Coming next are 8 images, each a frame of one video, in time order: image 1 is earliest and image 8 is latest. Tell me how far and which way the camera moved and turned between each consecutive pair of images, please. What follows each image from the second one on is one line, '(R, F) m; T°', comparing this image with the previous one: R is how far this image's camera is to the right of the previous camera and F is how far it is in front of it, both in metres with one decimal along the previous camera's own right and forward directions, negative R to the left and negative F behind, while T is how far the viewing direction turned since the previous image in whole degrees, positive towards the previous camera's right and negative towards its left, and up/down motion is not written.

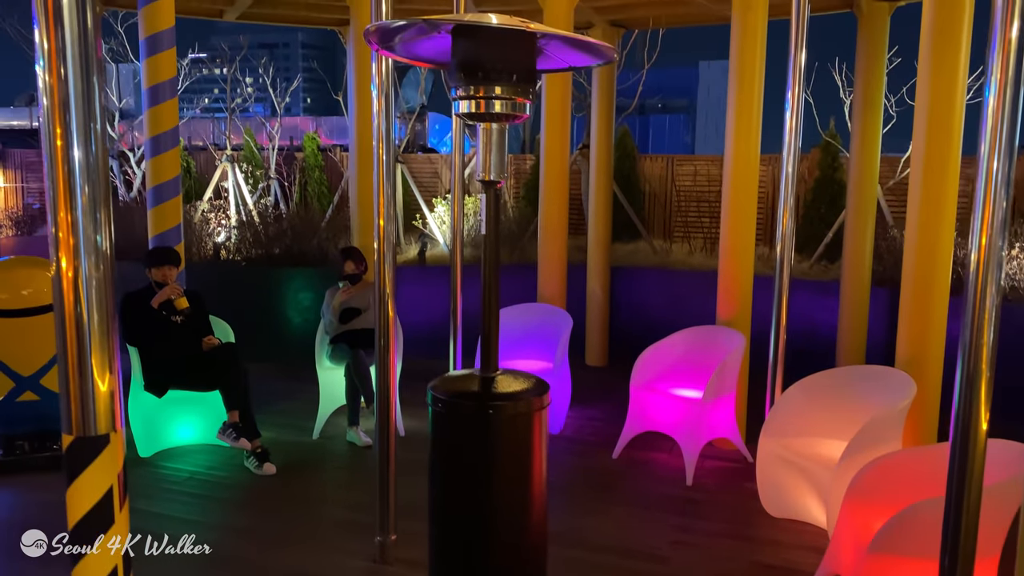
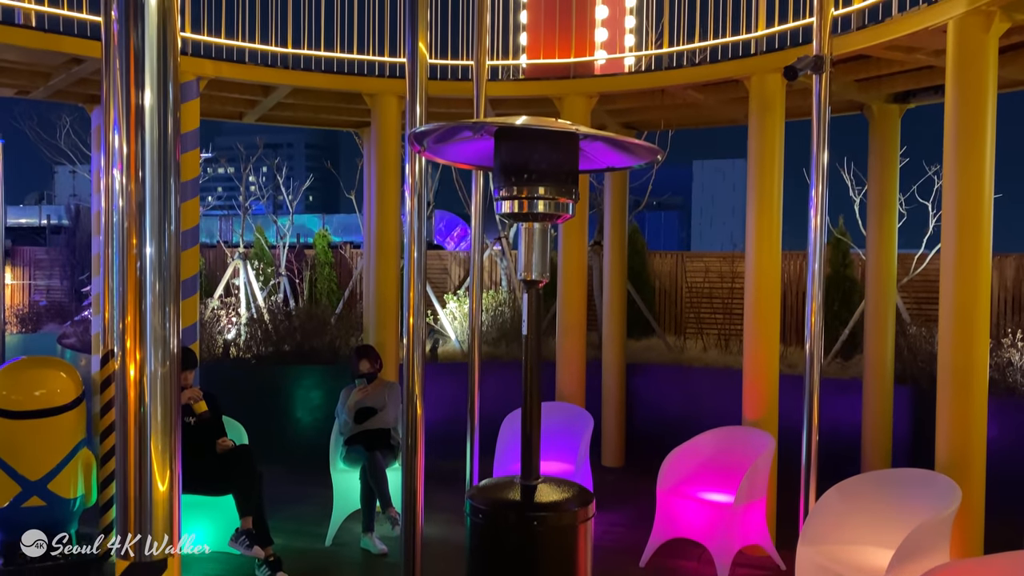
(-0.3, +0.1) m; 0°
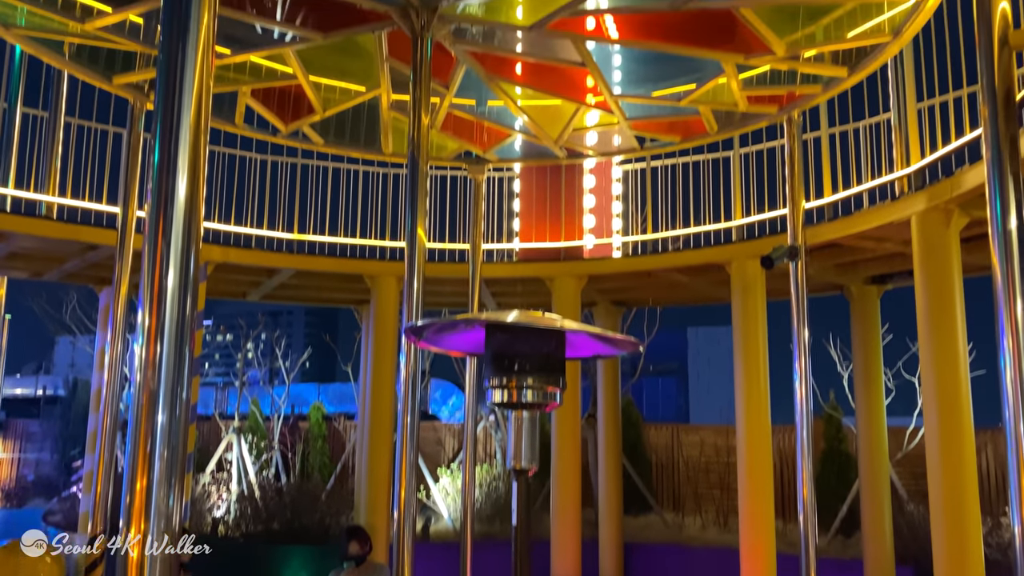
(0.0, -0.3) m; 0°
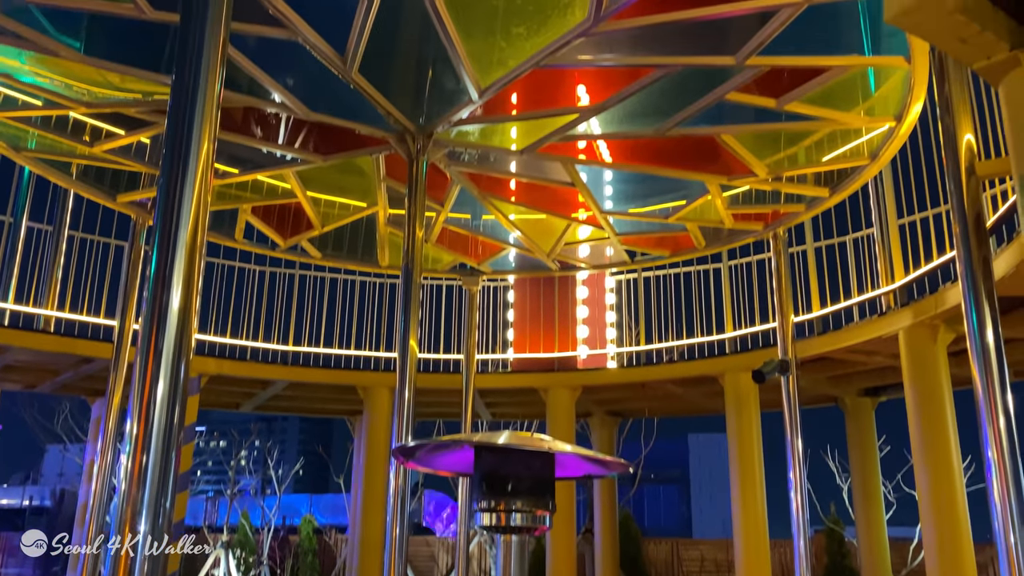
(+0.1, -0.1) m; 0°
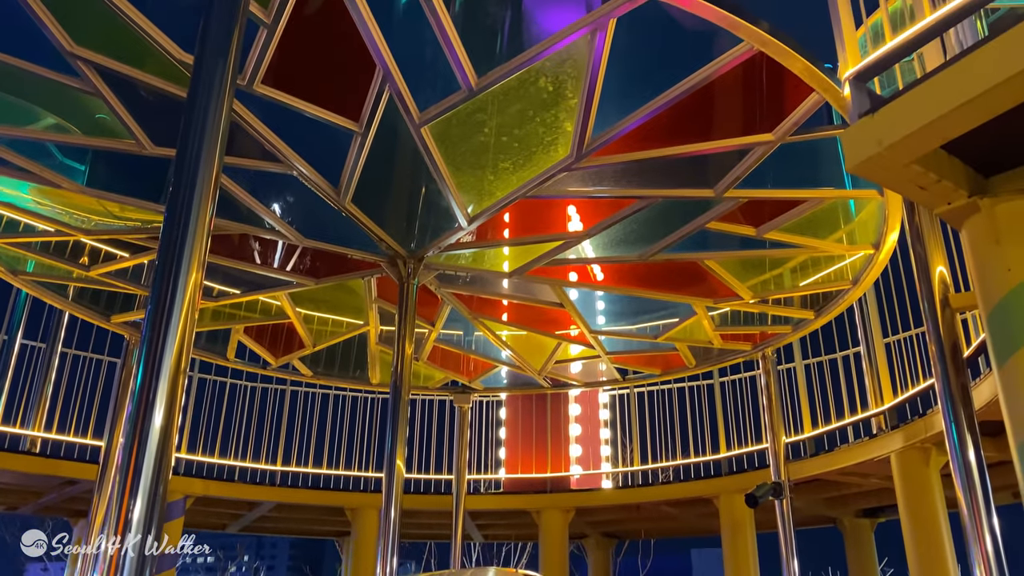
(+0.1, -0.1) m; 0°
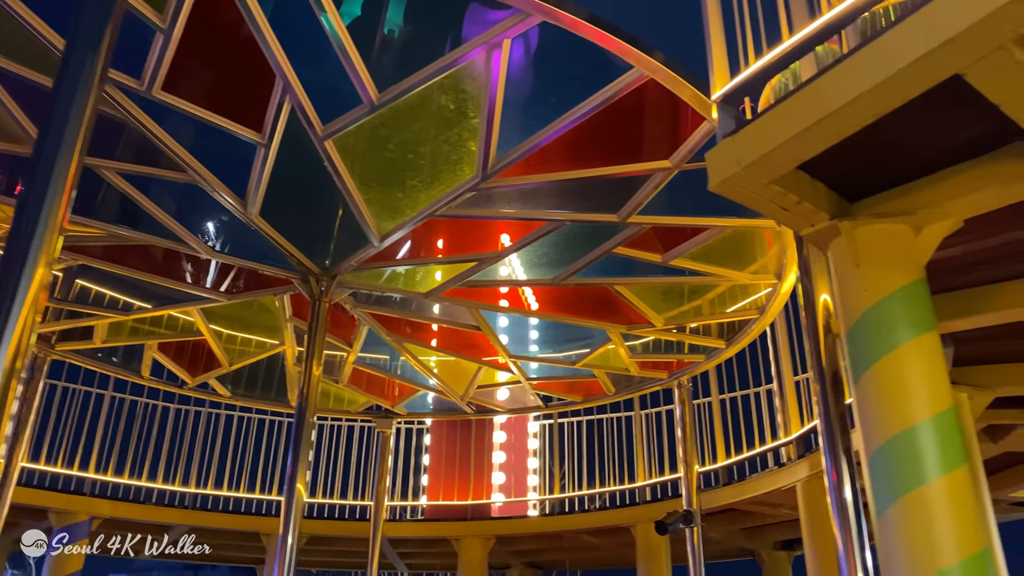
(+0.4, 0.0) m; +3°
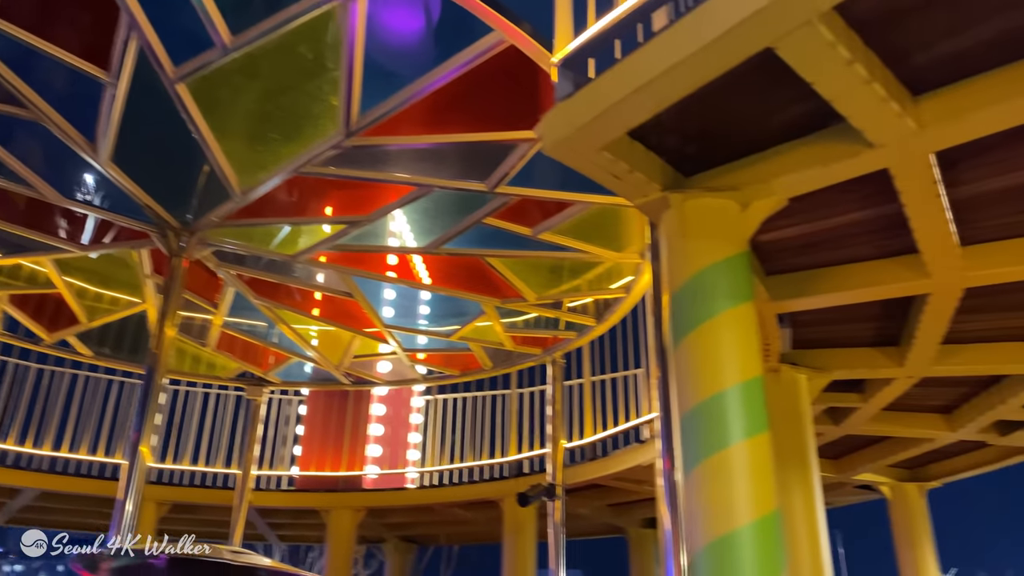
(+0.4, 0.0) m; +6°
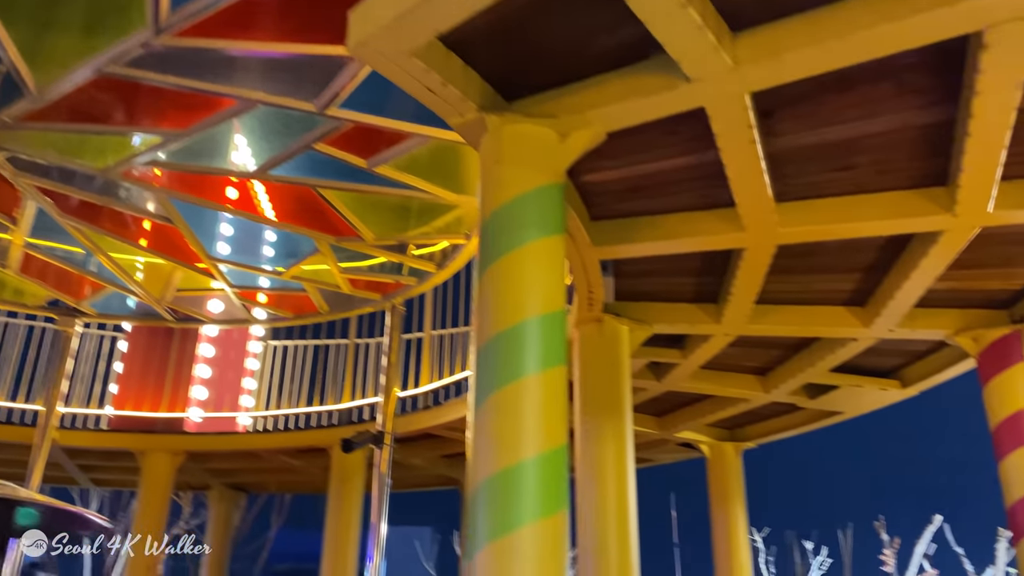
(+0.3, +0.2) m; +9°
